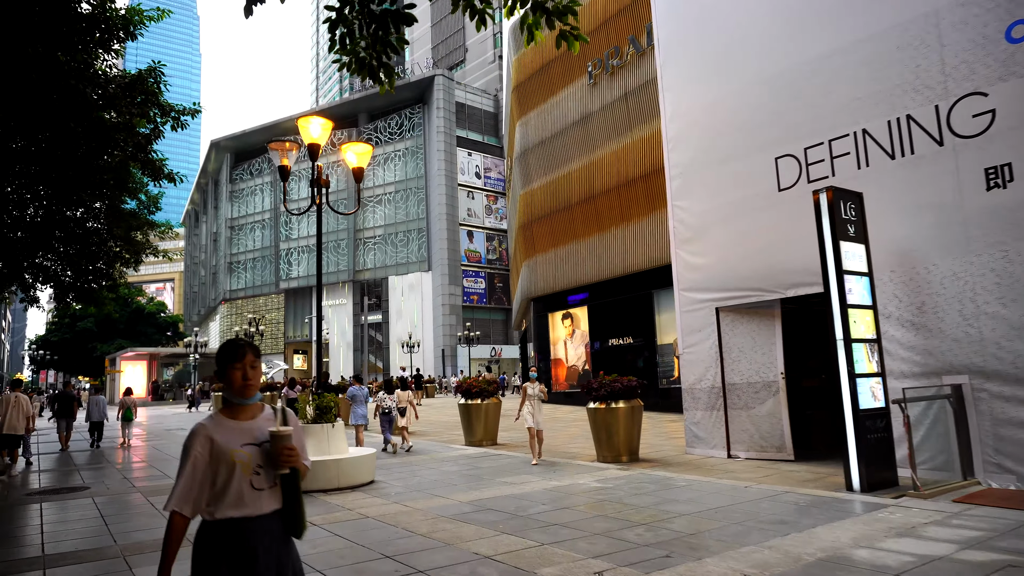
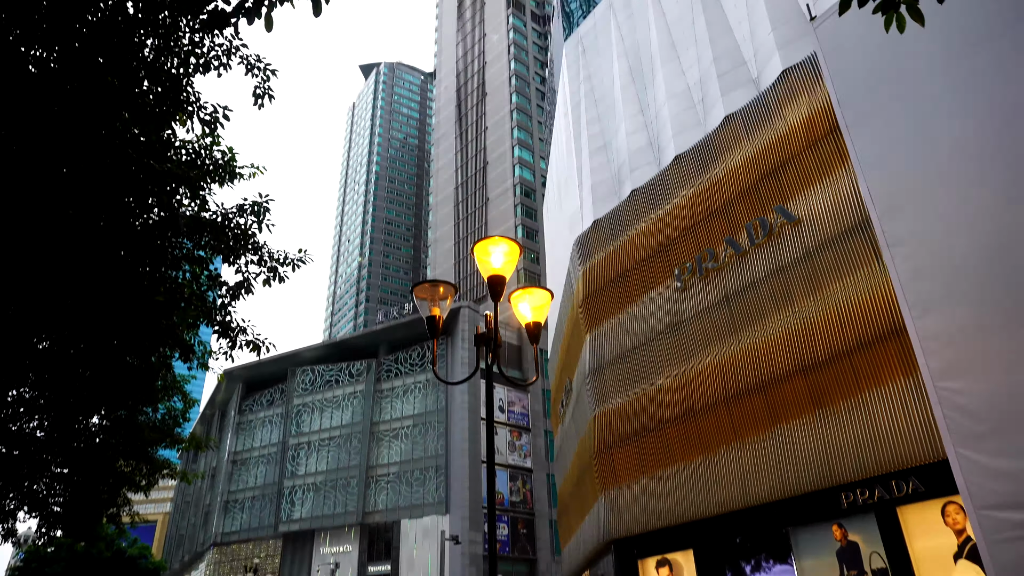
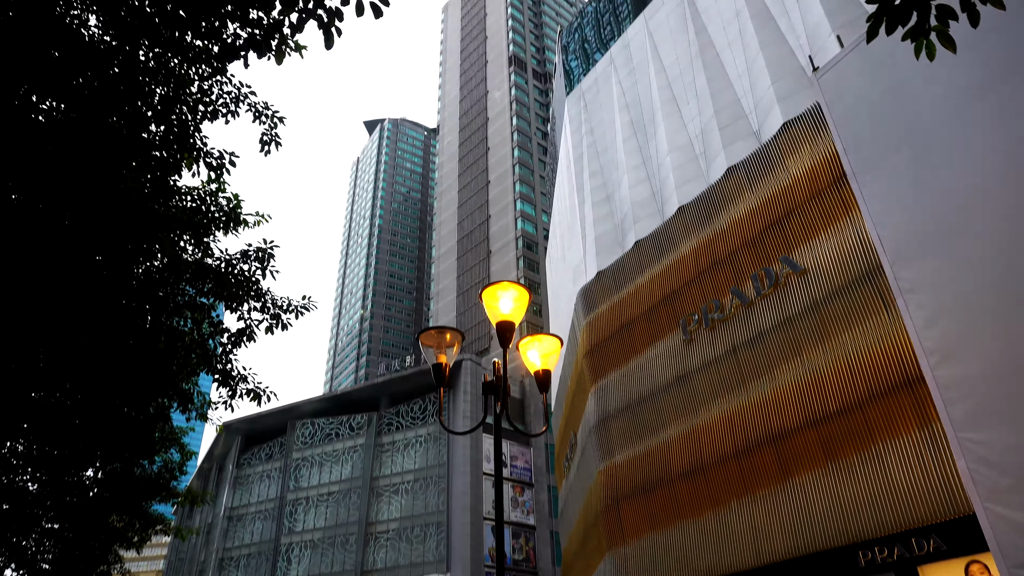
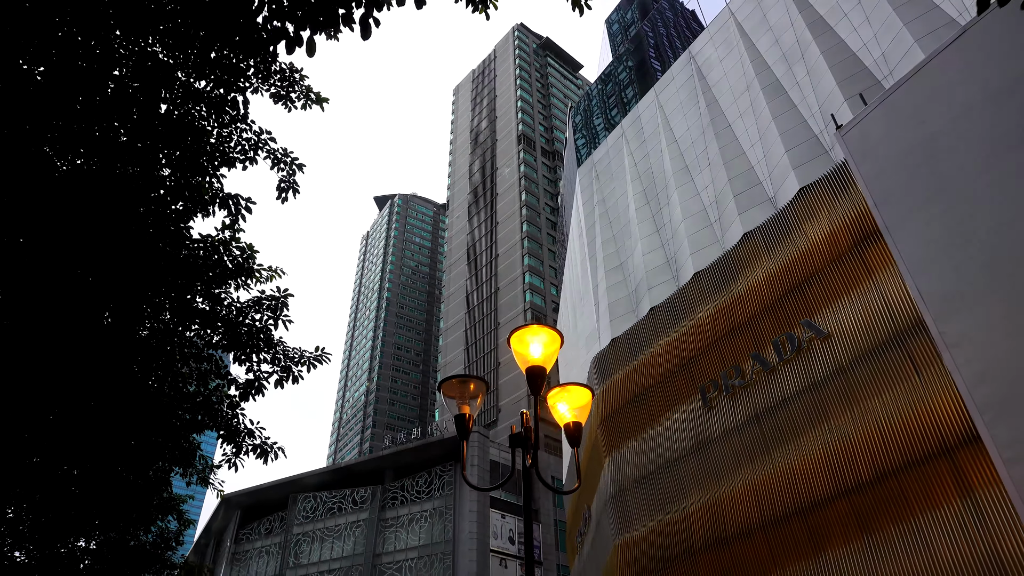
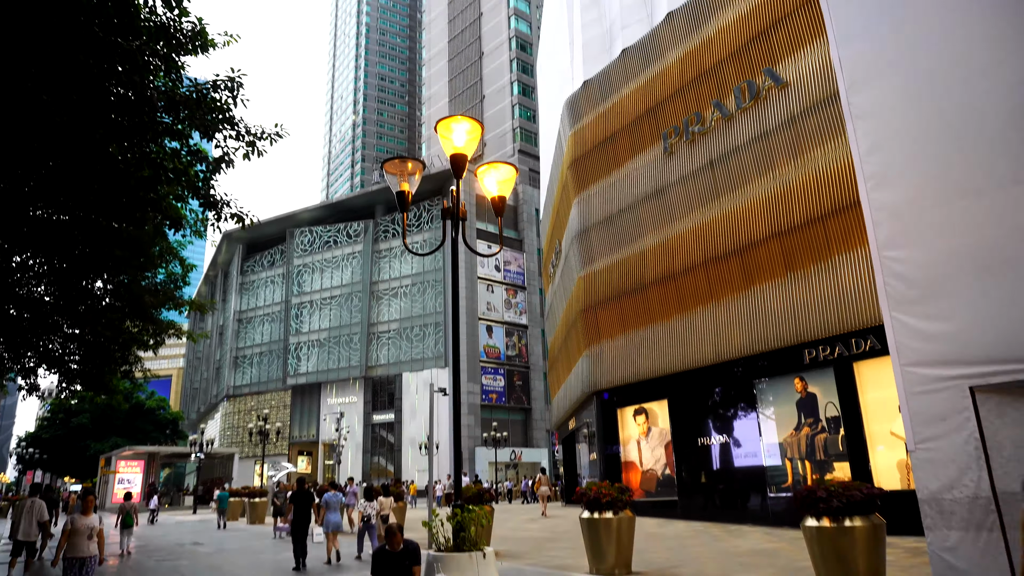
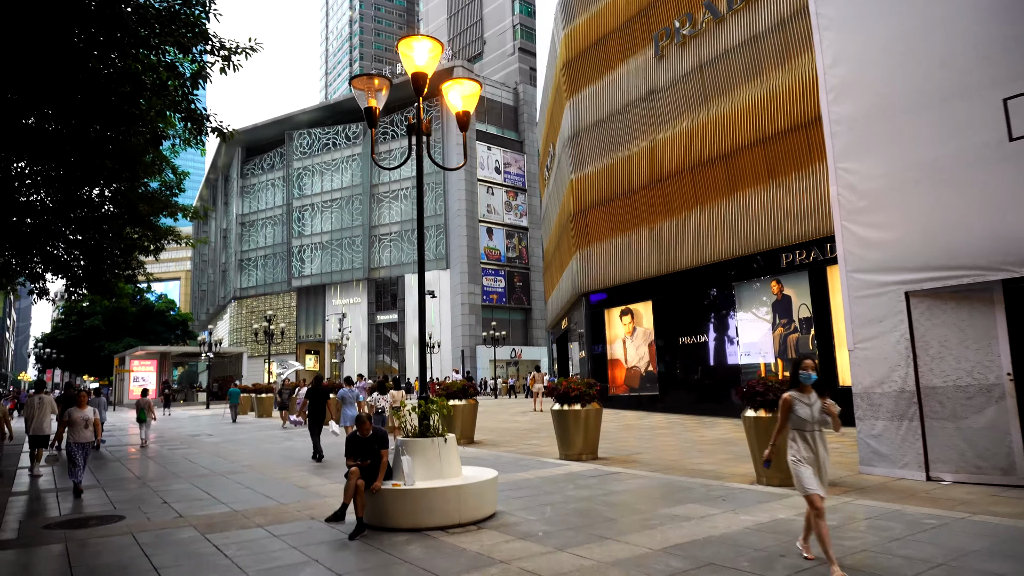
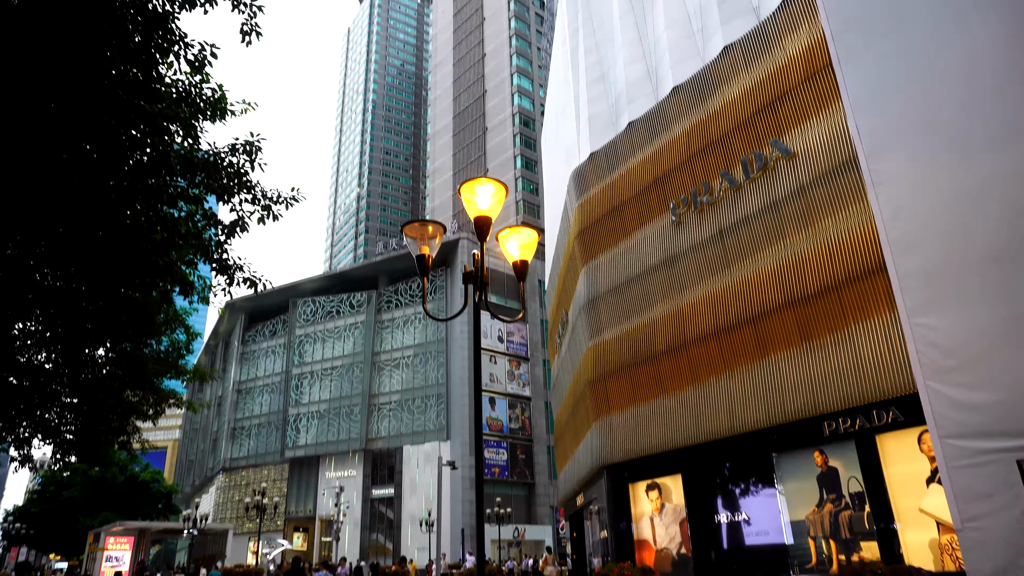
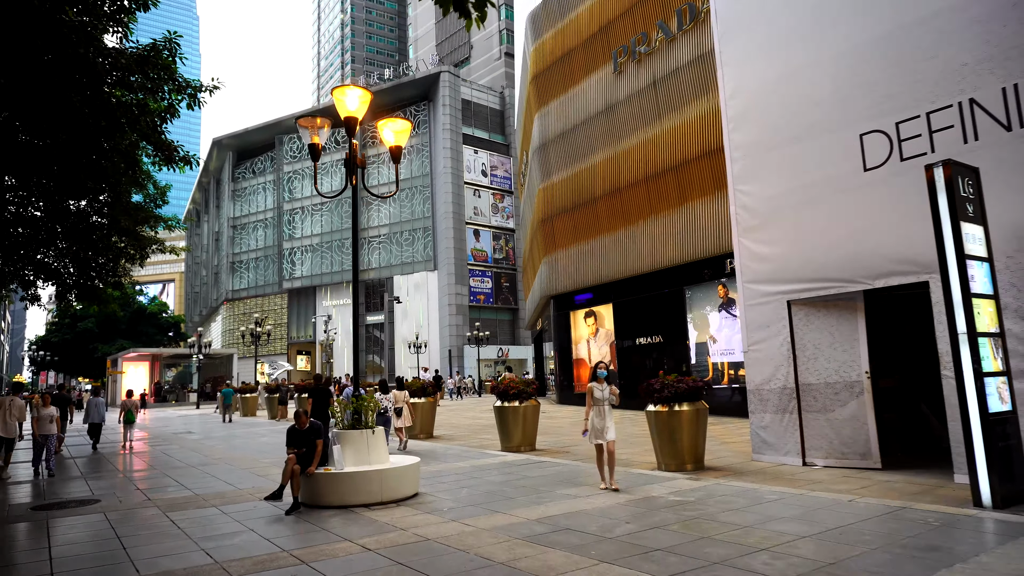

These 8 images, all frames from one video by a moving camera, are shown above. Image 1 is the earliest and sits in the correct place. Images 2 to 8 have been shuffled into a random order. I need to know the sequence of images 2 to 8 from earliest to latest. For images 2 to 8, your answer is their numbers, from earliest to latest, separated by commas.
8, 6, 5, 7, 2, 3, 4
